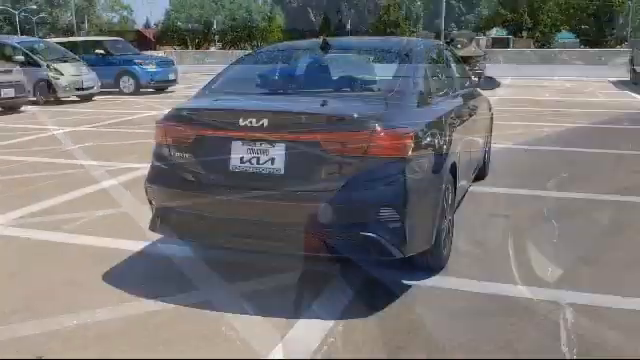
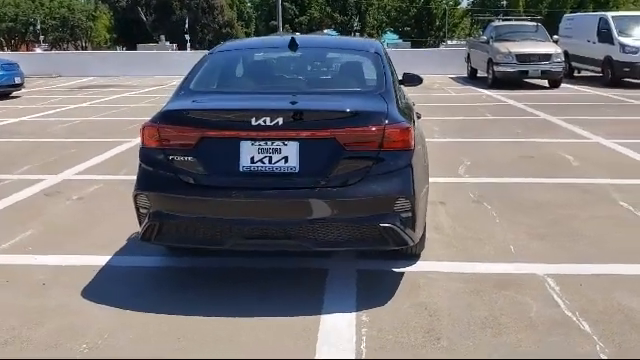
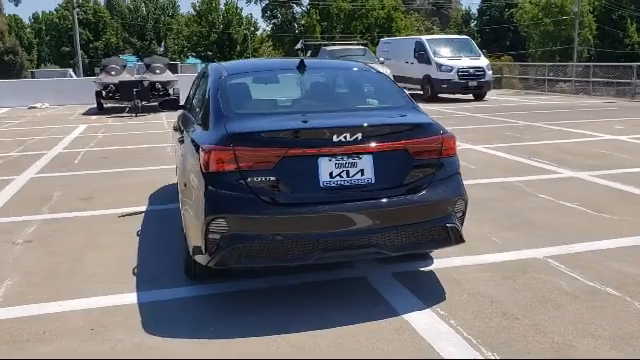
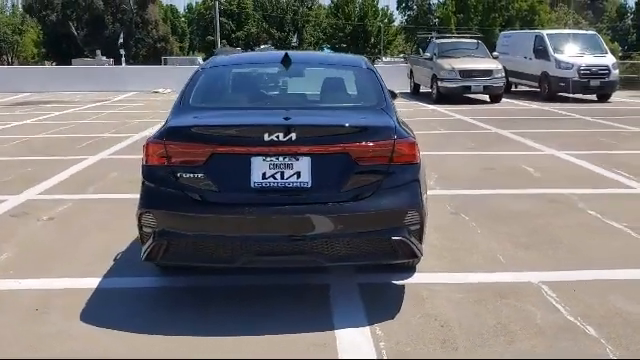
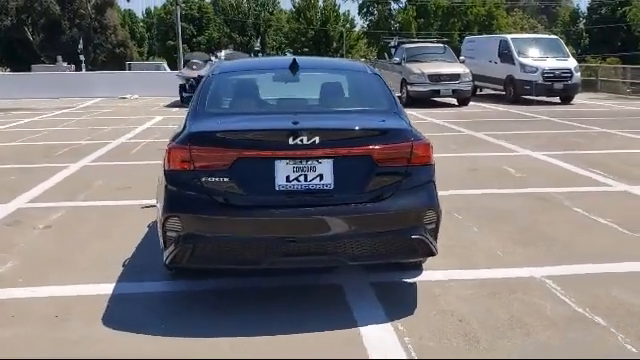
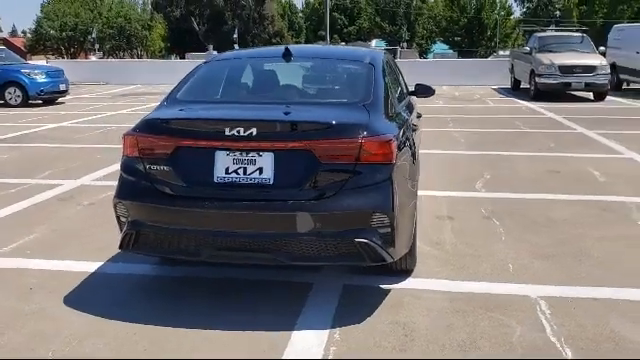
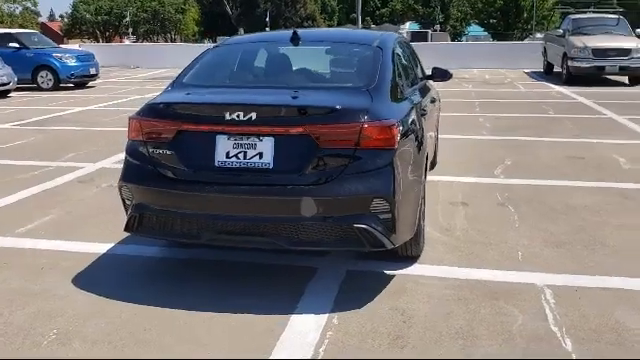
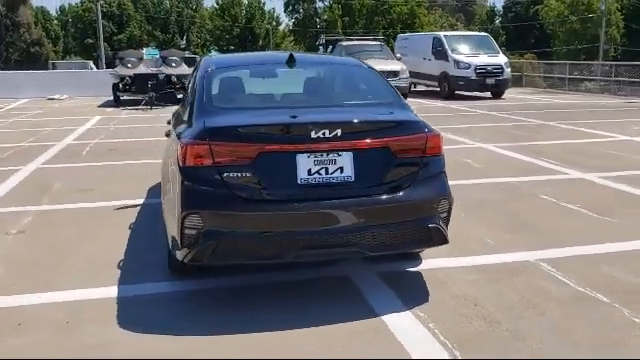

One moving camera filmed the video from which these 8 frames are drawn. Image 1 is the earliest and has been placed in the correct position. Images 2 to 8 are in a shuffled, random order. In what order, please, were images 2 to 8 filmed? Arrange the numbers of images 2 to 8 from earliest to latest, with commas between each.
7, 6, 2, 4, 5, 8, 3
